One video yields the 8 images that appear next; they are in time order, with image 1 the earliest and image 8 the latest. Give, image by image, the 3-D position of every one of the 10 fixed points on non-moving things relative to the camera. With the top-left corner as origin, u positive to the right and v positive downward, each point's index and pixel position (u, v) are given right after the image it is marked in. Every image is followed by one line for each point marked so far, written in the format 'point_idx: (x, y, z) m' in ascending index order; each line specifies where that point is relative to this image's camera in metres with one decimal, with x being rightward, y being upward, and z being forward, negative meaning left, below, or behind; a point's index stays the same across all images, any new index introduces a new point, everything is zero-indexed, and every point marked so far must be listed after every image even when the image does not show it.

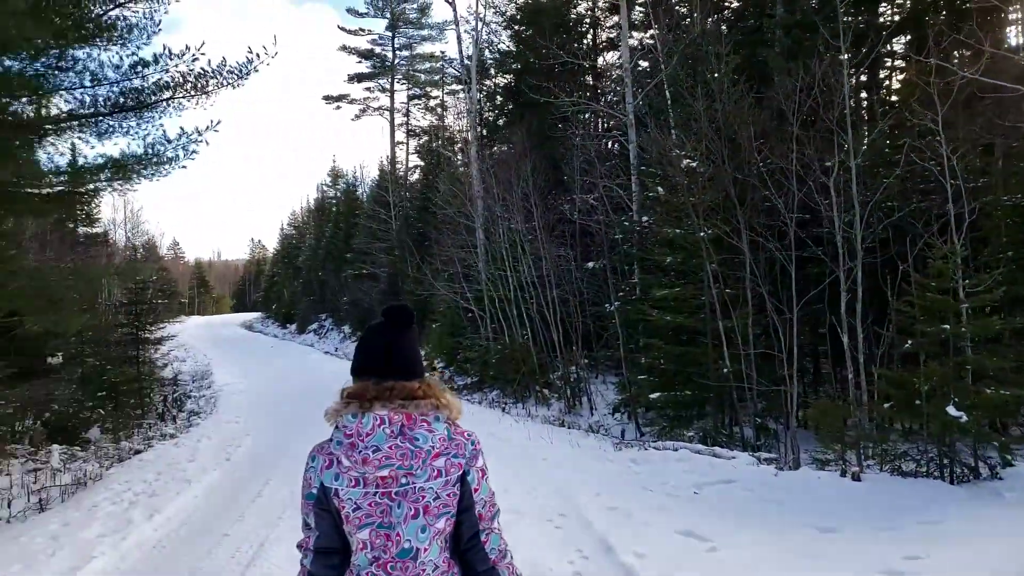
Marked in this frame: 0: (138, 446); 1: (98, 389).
0: (-5.4, -2.3, +11.3) m
1: (-7.9, -1.9, +14.7) m
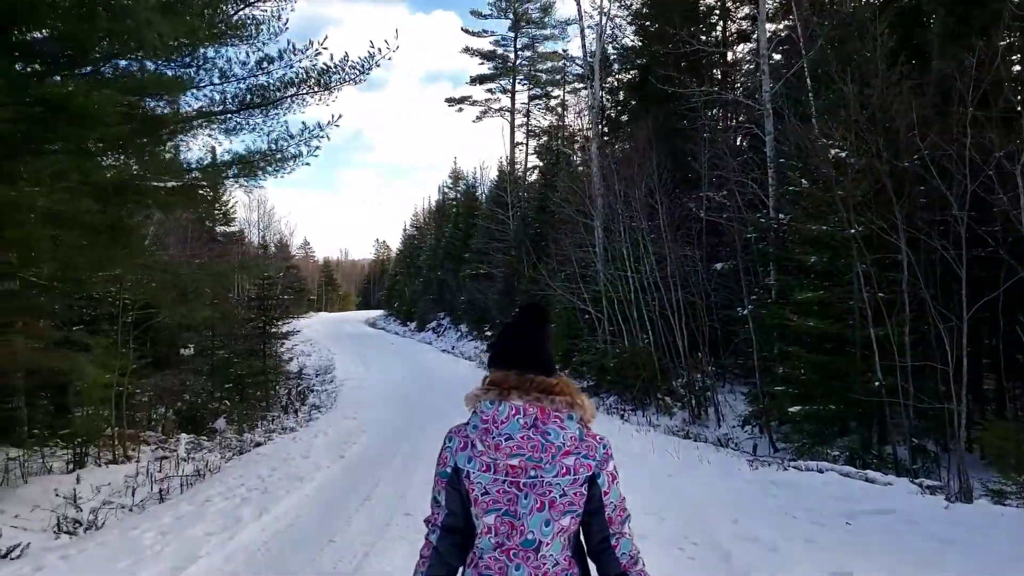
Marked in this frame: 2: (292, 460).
0: (-3.7, -2.2, +11.5) m
1: (-5.7, -1.8, +15.2) m
2: (-2.3, -1.8, +8.1) m
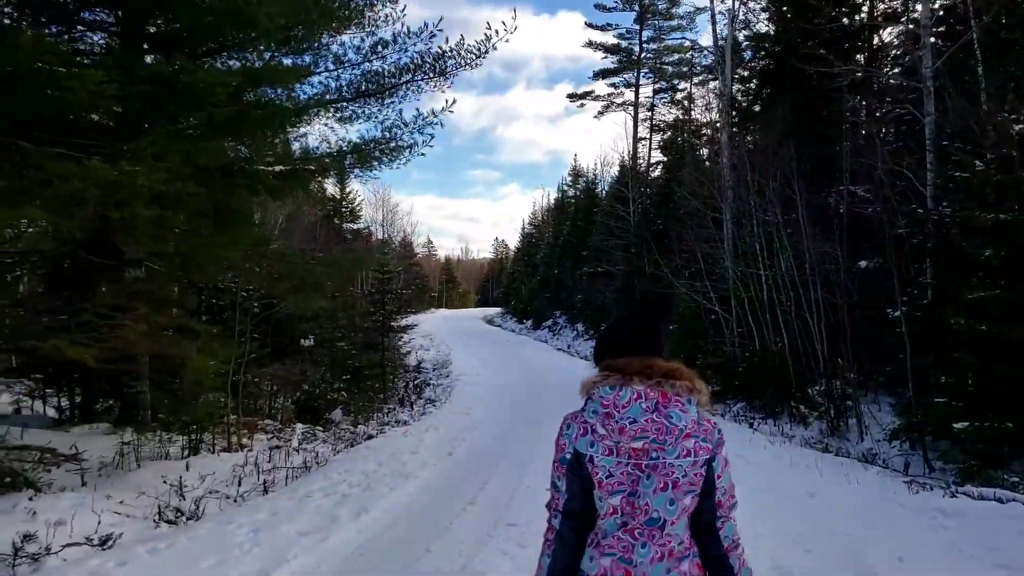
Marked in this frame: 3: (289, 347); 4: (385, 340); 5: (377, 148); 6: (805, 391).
0: (-2.0, -2.1, +11.4) m
1: (-3.4, -1.7, +15.4) m
2: (-1.1, -1.7, +7.8) m
3: (-4.1, -1.1, +14.2) m
4: (-2.9, -1.2, +18.0) m
5: (-1.6, +1.7, +9.7) m
6: (+5.2, -1.8, +13.8) m
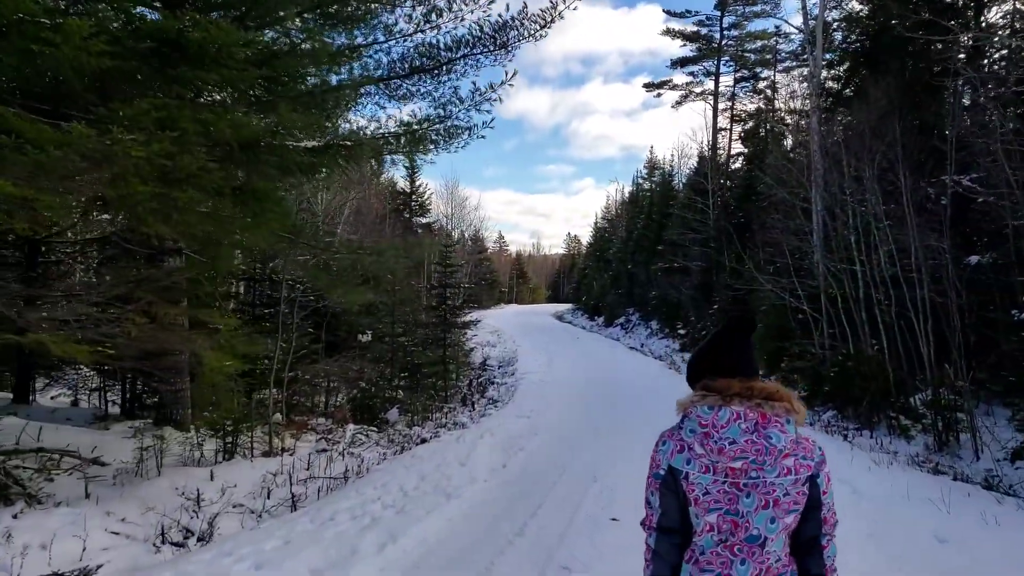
0: (-1.1, -2.0, +10.7) m
1: (-2.1, -1.6, +14.7) m
2: (-0.5, -1.6, +7.0) m
3: (-2.9, -0.9, +13.6) m
4: (-1.4, -1.1, +17.3) m
5: (-0.9, +1.8, +8.9) m
6: (+6.3, -1.8, +12.4) m
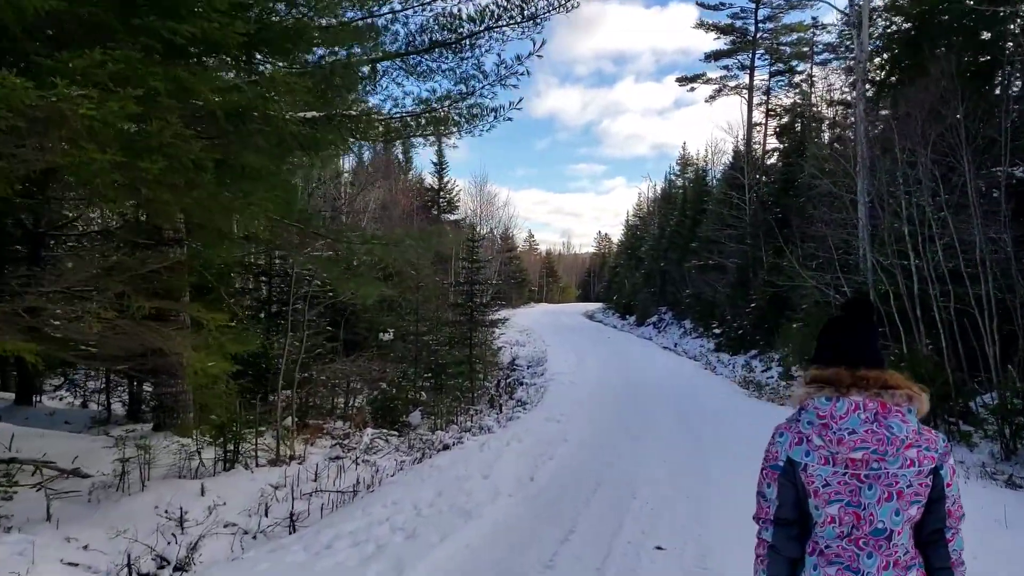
0: (-0.8, -1.9, +10.0) m
1: (-1.6, -1.5, +14.1) m
2: (-0.3, -1.5, +6.3) m
3: (-2.4, -0.9, +13.0) m
4: (-0.8, -1.0, +16.6) m
5: (-0.6, +1.9, +8.2) m
6: (+6.7, -1.7, +11.4) m
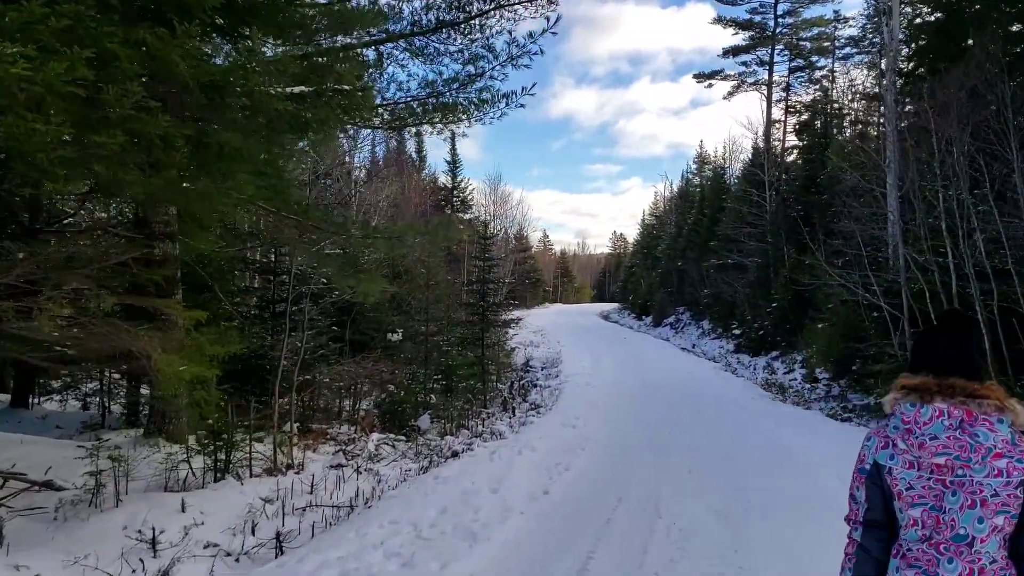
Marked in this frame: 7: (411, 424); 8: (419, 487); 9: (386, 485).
0: (-0.6, -1.9, +9.5) m
1: (-1.3, -1.5, +13.6) m
2: (-0.2, -1.5, +5.8) m
3: (-2.2, -0.9, +12.5) m
4: (-0.5, -1.0, +16.1) m
5: (-0.5, +1.9, +7.7) m
6: (+6.9, -1.7, +10.8) m
7: (-1.5, -2.0, +11.5) m
8: (-0.7, -1.5, +6.0) m
9: (-1.1, -1.6, +6.5) m
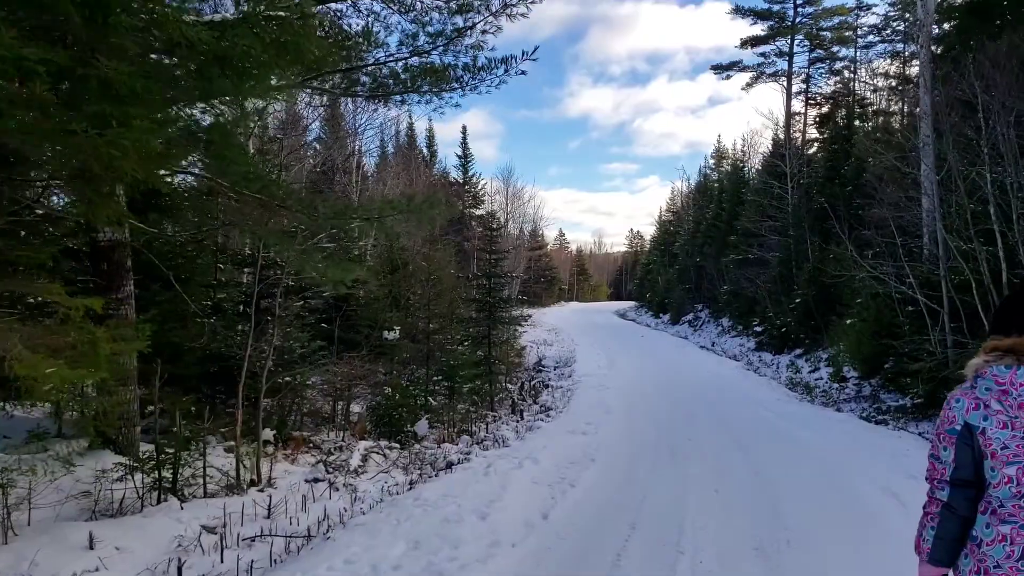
0: (-0.6, -1.8, +8.5) m
1: (-1.2, -1.4, +12.6) m
2: (-0.3, -1.4, +4.8) m
3: (-2.1, -0.8, +11.6) m
4: (-0.4, -0.9, +15.2) m
5: (-0.5, +2.0, +6.7) m
6: (+6.9, -1.5, +9.7) m
7: (-1.4, -1.9, +10.6) m
8: (-0.8, -1.5, +5.1) m
9: (-1.1, -1.5, +5.5) m
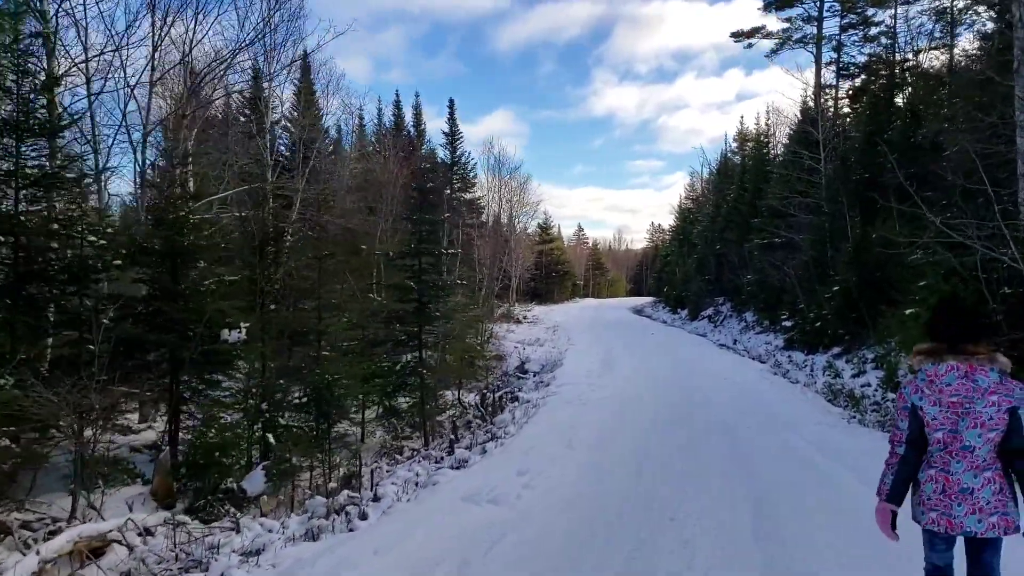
0: (-1.6, -1.6, +4.7) m
1: (-2.1, -1.1, +8.8) m
2: (-1.4, -1.2, +1.0) m
3: (-3.1, -0.6, +7.8) m
4: (-1.2, -0.7, +11.3) m
5: (-1.6, +2.2, +2.9) m
6: (+6.0, -1.2, +5.6) m
7: (-2.4, -1.7, +6.8) m
8: (-1.9, -1.2, +1.3) m
9: (-2.2, -1.3, +1.7) m
